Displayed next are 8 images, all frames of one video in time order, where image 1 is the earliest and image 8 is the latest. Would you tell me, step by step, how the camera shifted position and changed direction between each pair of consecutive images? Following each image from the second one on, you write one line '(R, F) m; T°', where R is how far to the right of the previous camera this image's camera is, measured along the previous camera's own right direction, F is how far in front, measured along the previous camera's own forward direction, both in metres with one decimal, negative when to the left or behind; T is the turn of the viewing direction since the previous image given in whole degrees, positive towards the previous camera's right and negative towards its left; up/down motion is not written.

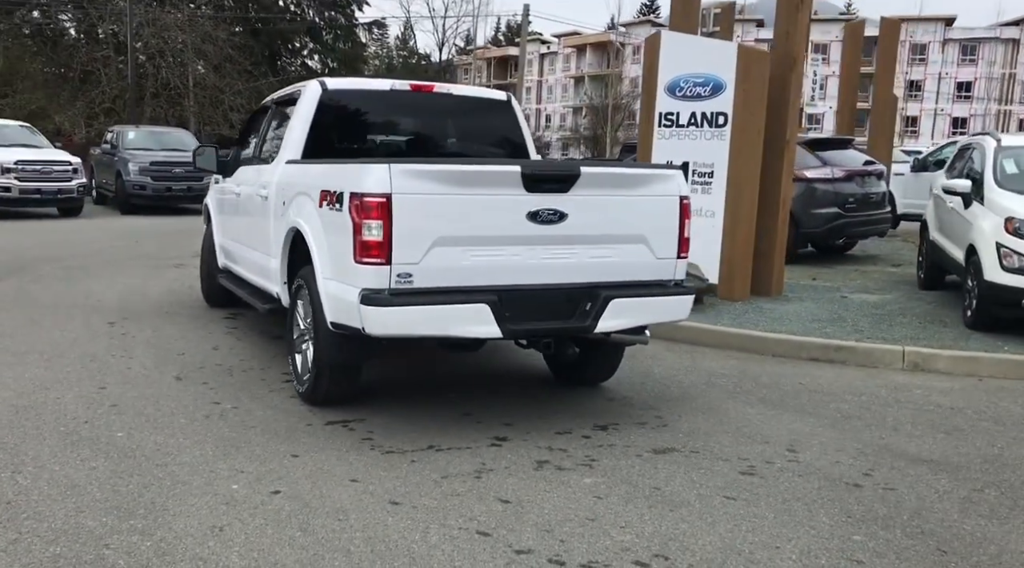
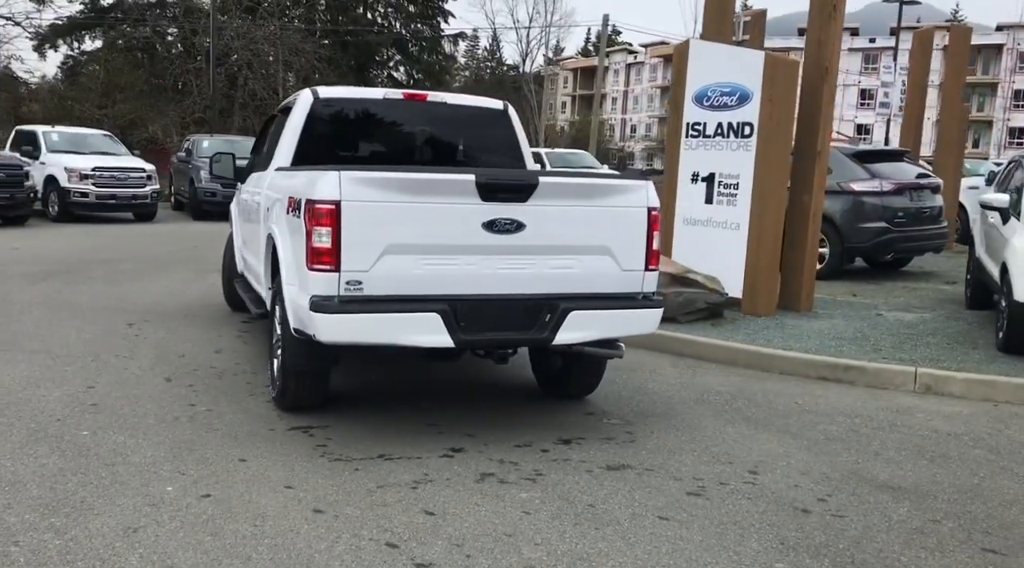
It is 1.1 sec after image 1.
(+0.7, +0.1) m; -5°
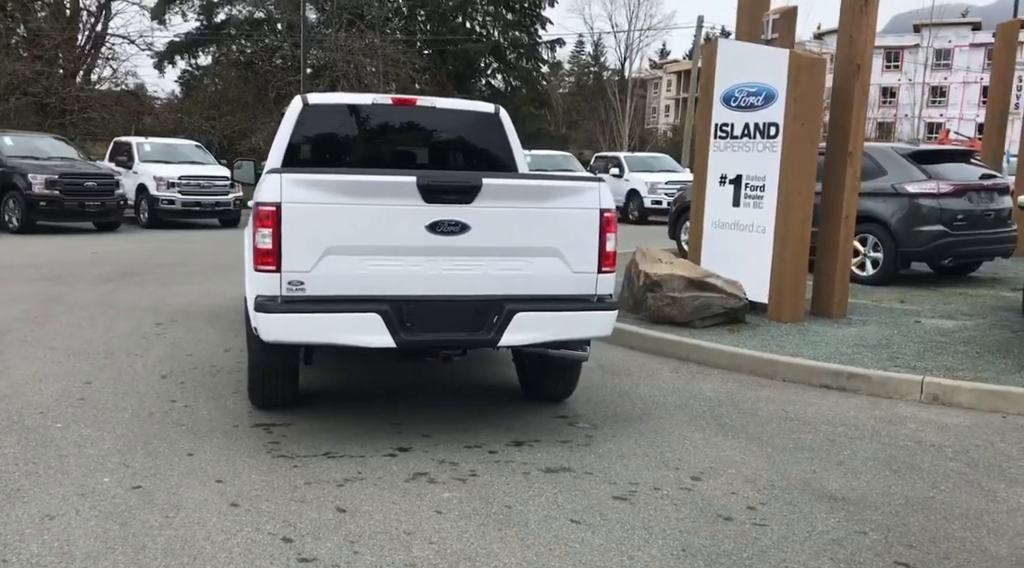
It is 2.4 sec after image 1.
(+0.9, 0.0) m; -6°
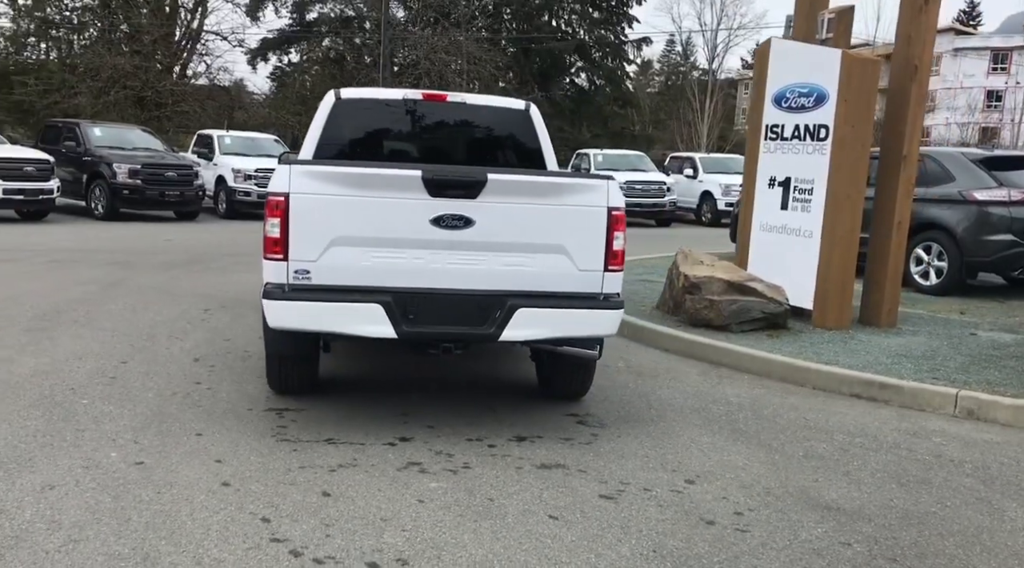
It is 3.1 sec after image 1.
(+0.4, 0.0) m; -5°
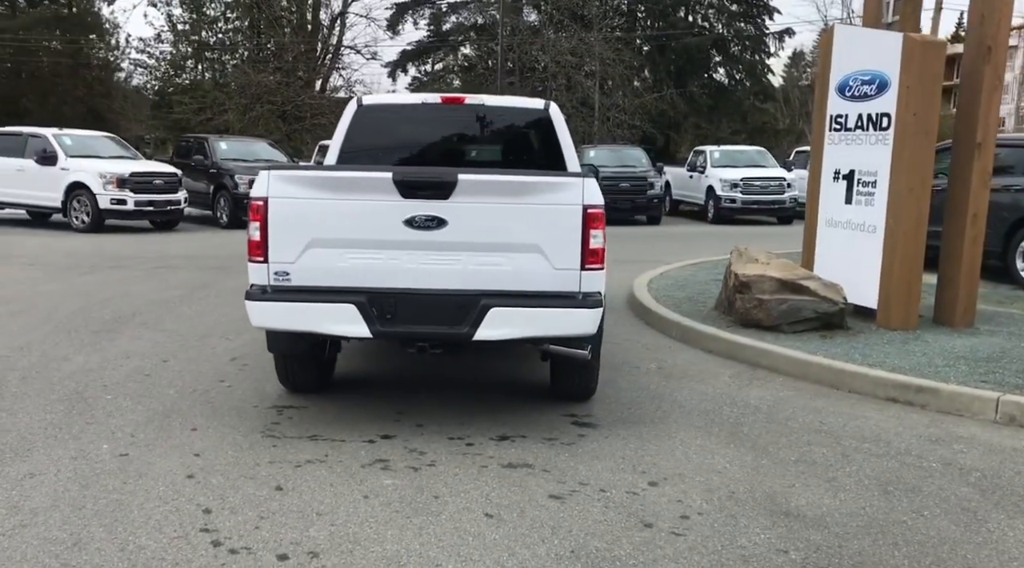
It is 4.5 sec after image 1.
(+0.9, +0.1) m; -9°
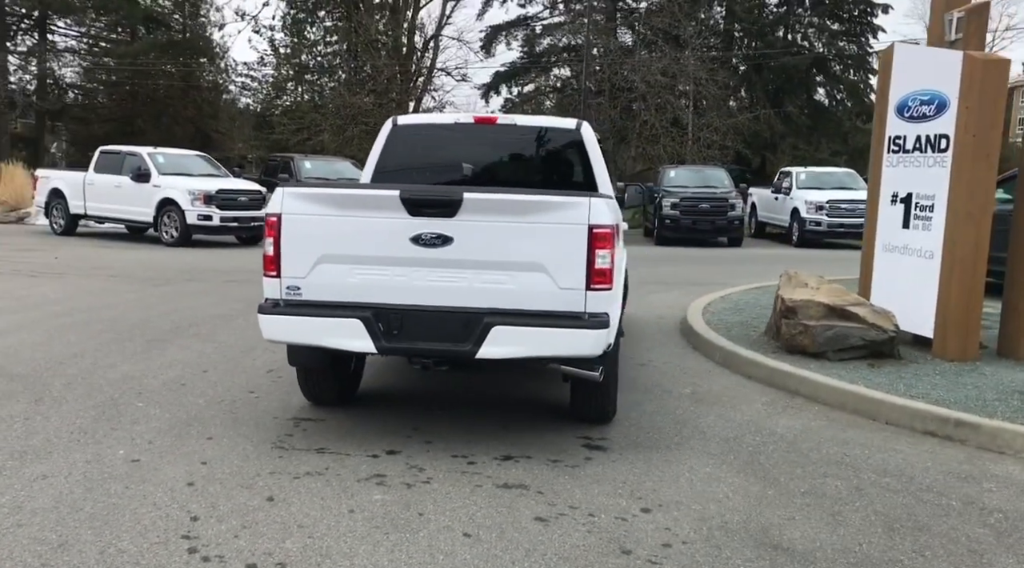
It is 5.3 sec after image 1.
(+0.5, 0.0) m; -6°
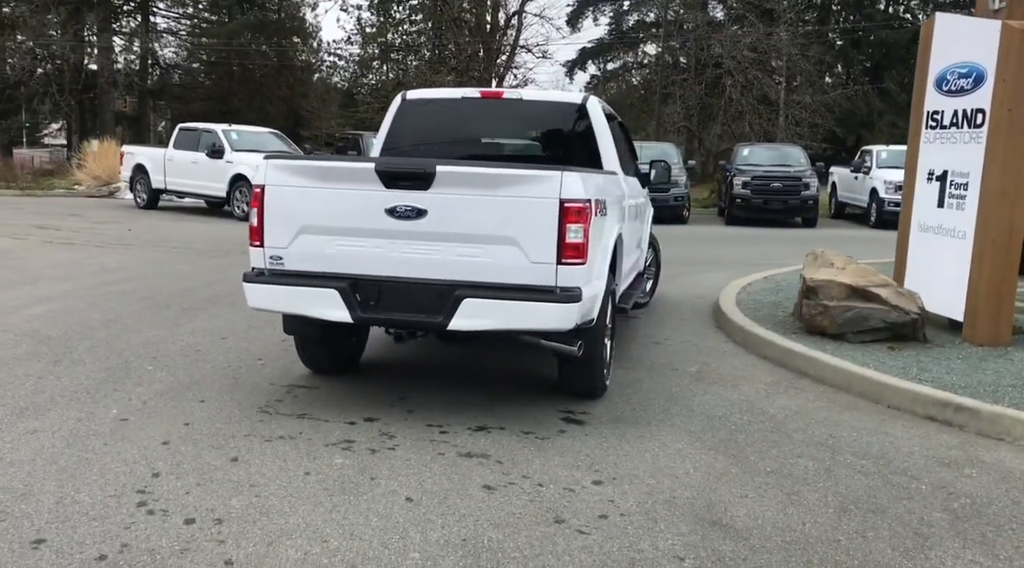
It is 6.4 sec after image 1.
(+0.7, 0.0) m; -5°
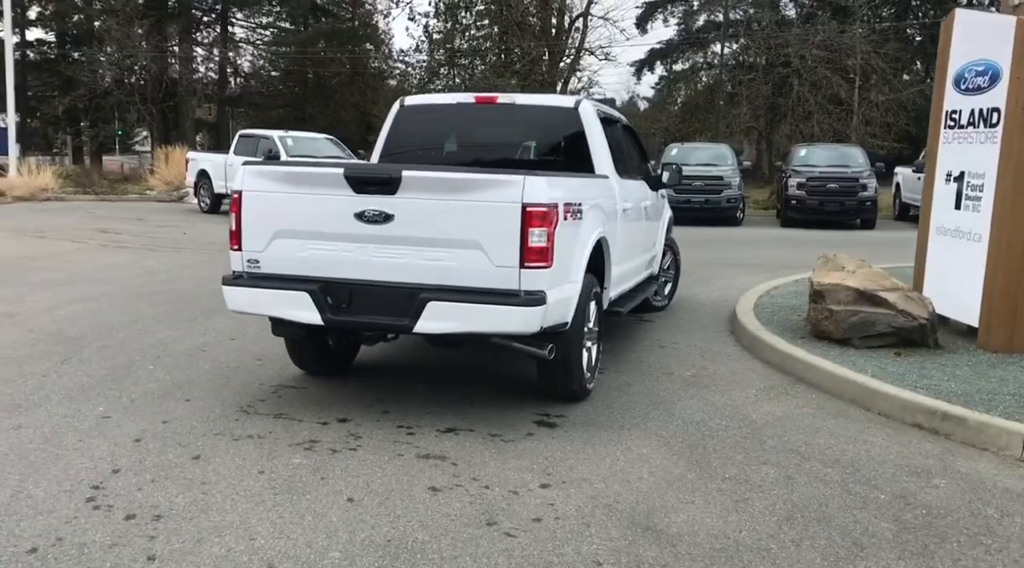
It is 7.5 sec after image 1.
(+0.6, 0.0) m; -4°
